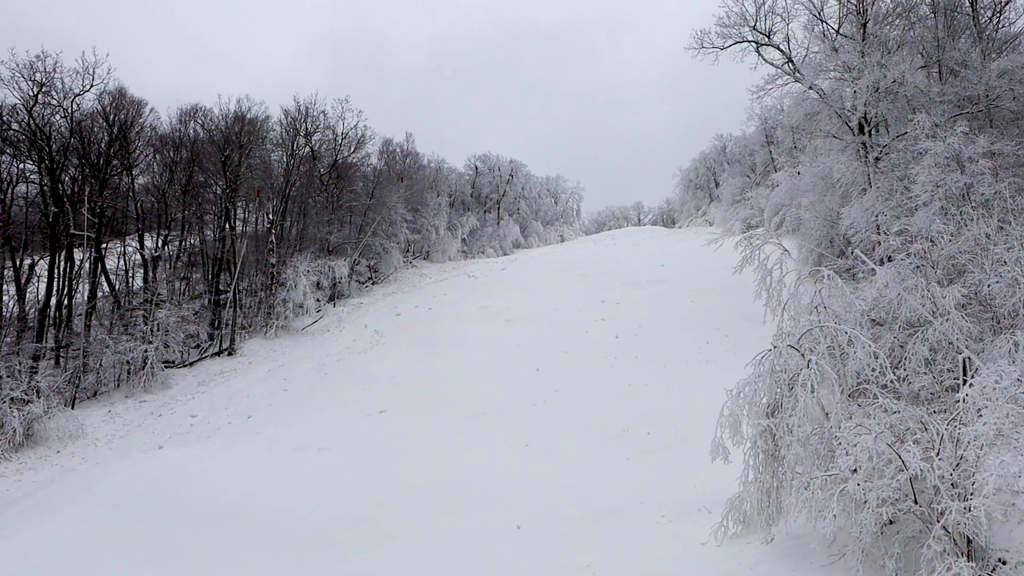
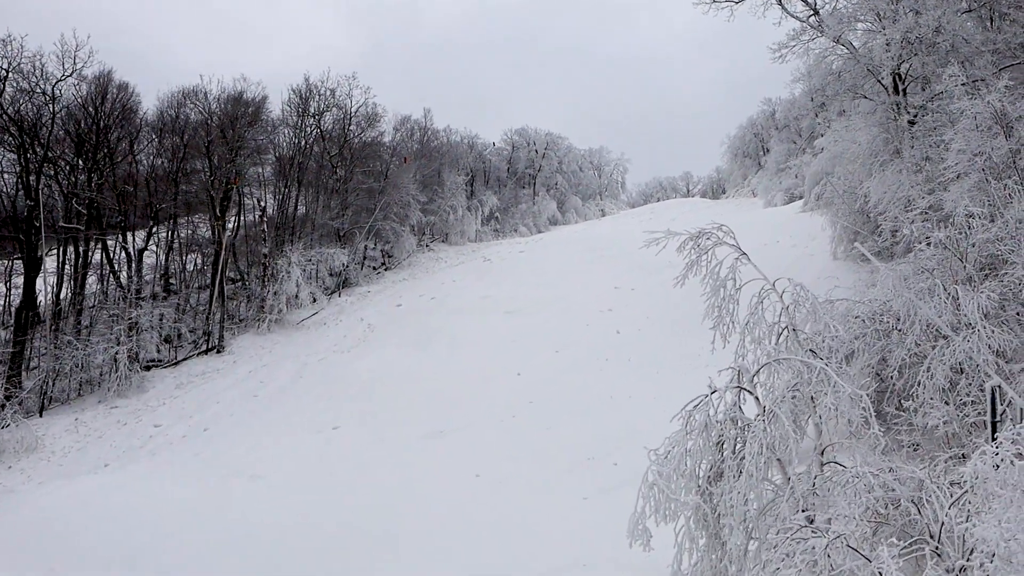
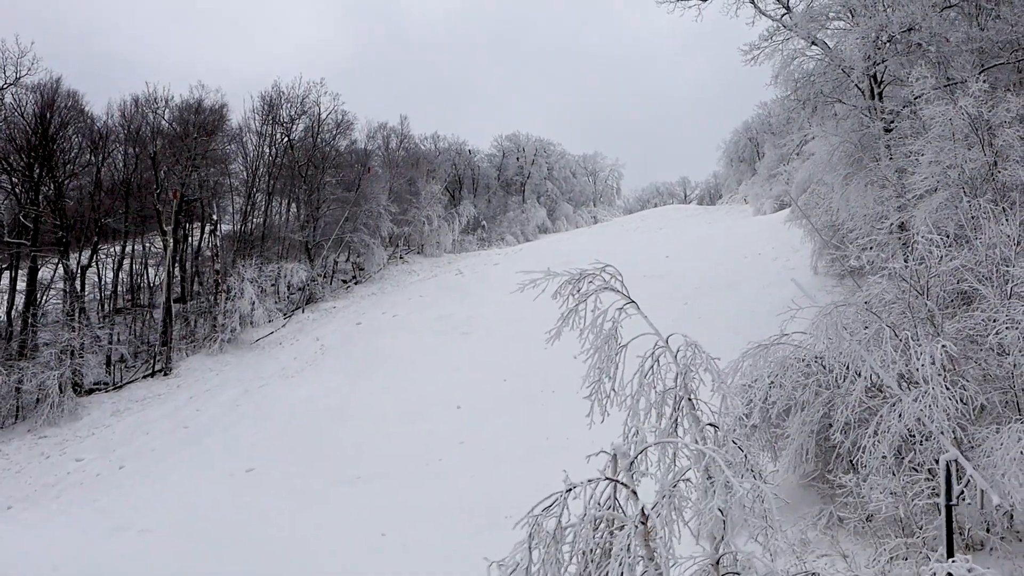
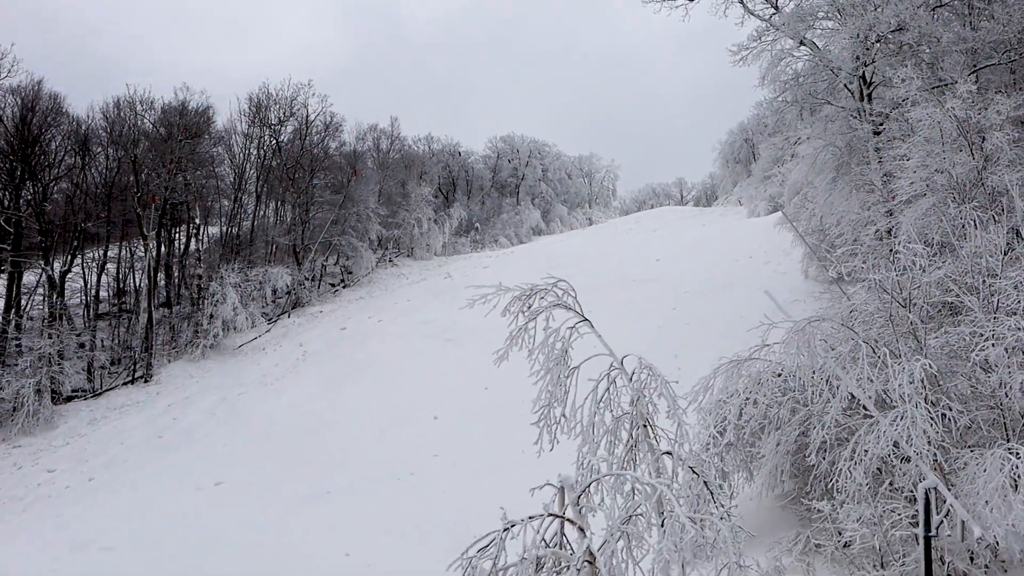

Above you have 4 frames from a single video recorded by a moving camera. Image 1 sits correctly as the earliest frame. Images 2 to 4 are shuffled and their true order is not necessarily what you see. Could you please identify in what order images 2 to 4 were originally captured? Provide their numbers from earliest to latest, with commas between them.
2, 3, 4
